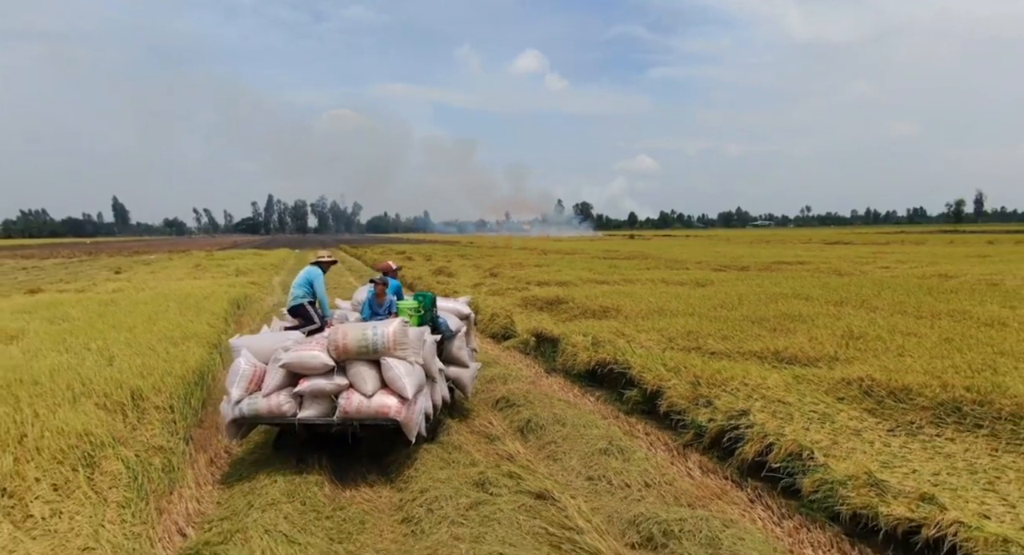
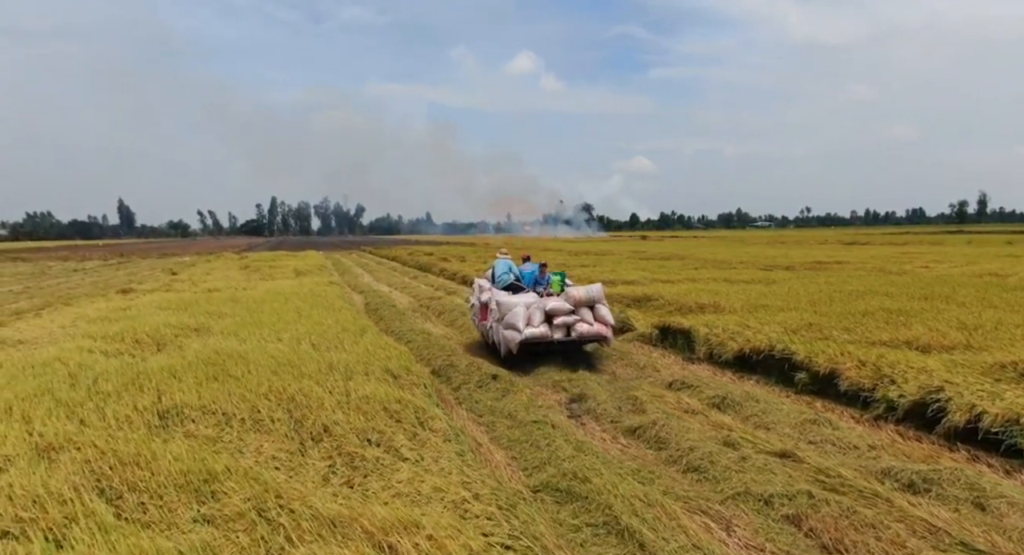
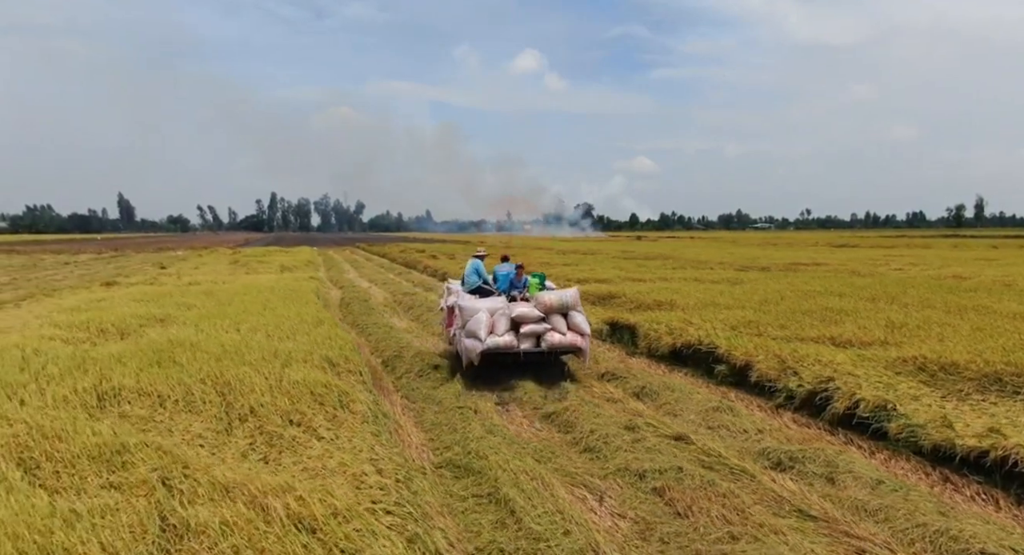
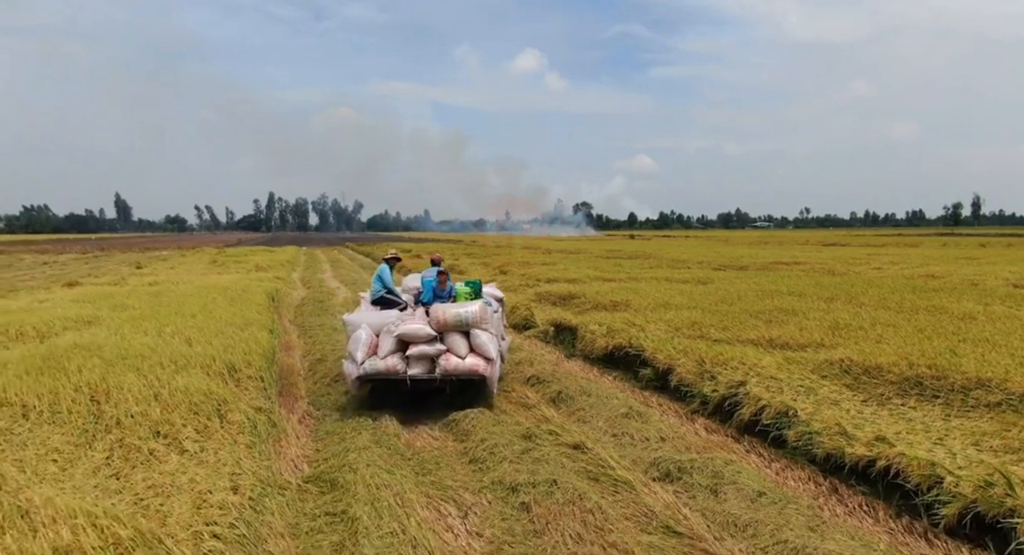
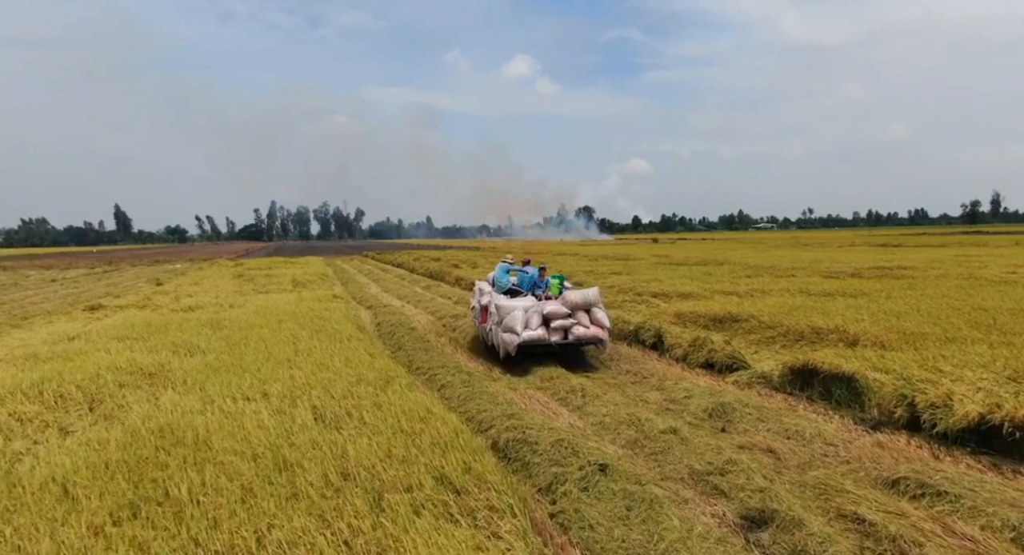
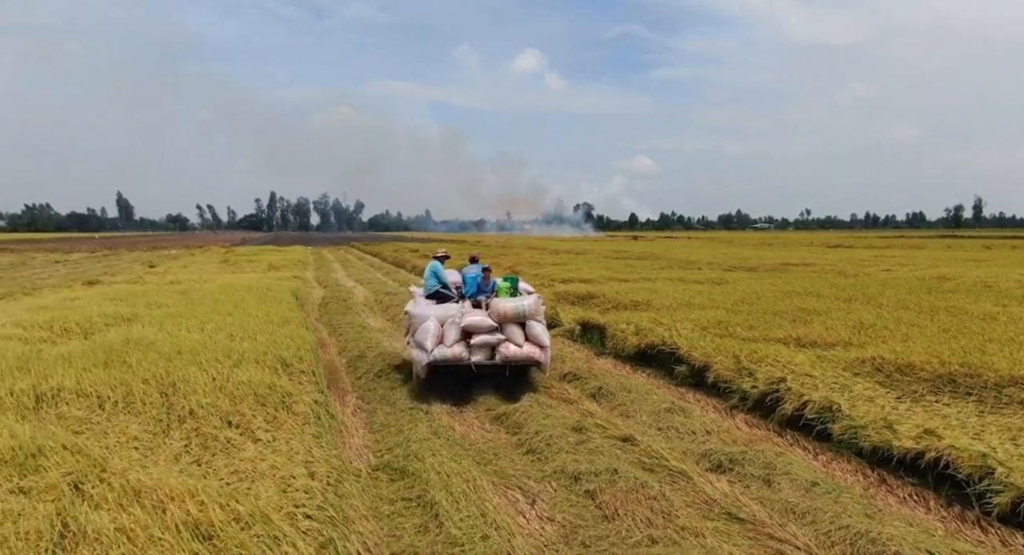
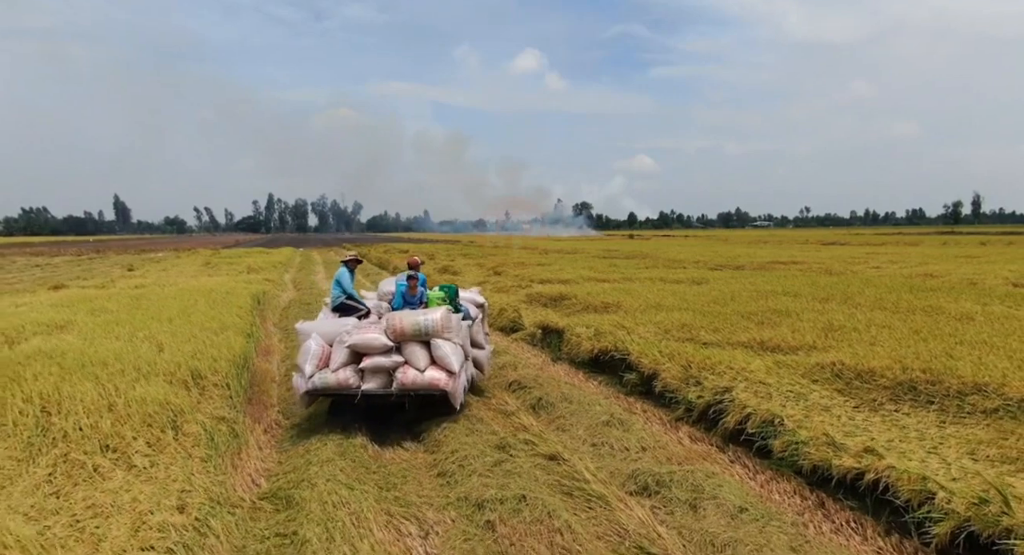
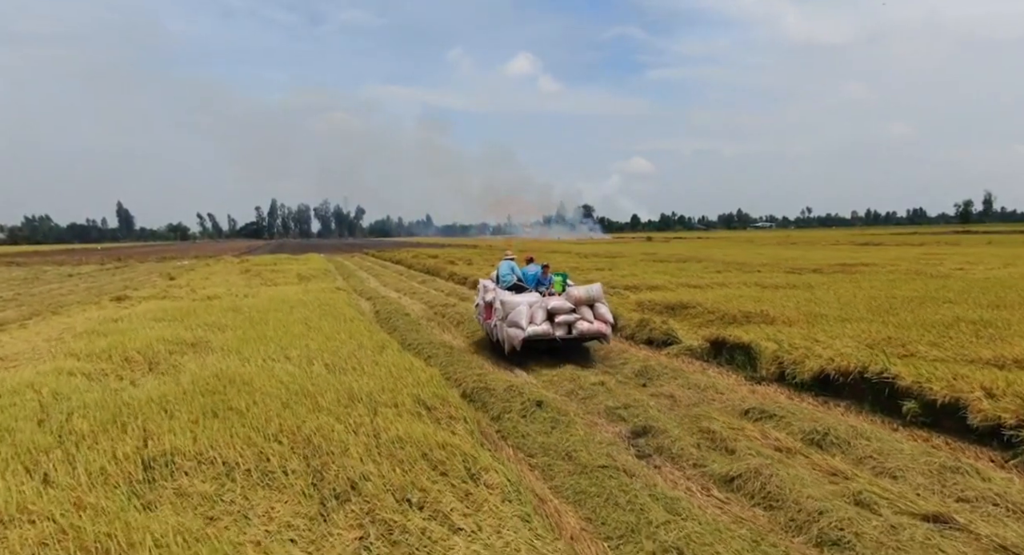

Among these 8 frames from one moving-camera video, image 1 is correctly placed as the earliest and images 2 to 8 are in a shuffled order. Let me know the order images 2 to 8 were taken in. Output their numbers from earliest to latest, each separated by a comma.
7, 4, 6, 3, 2, 8, 5
